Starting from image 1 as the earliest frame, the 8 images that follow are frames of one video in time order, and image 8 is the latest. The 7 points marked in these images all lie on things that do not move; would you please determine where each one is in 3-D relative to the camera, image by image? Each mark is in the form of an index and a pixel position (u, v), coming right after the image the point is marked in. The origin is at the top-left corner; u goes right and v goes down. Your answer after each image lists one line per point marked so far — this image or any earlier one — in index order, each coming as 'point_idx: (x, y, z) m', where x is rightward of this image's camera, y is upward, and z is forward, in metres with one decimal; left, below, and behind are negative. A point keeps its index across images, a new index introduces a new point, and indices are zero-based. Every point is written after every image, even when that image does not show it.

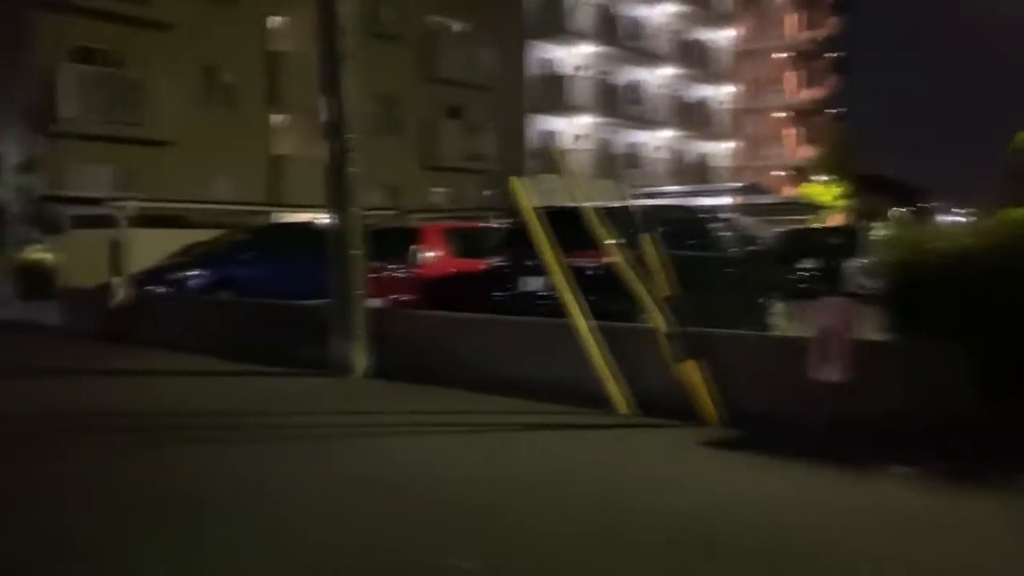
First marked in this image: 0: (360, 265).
0: (-2.3, +0.4, +13.1) m
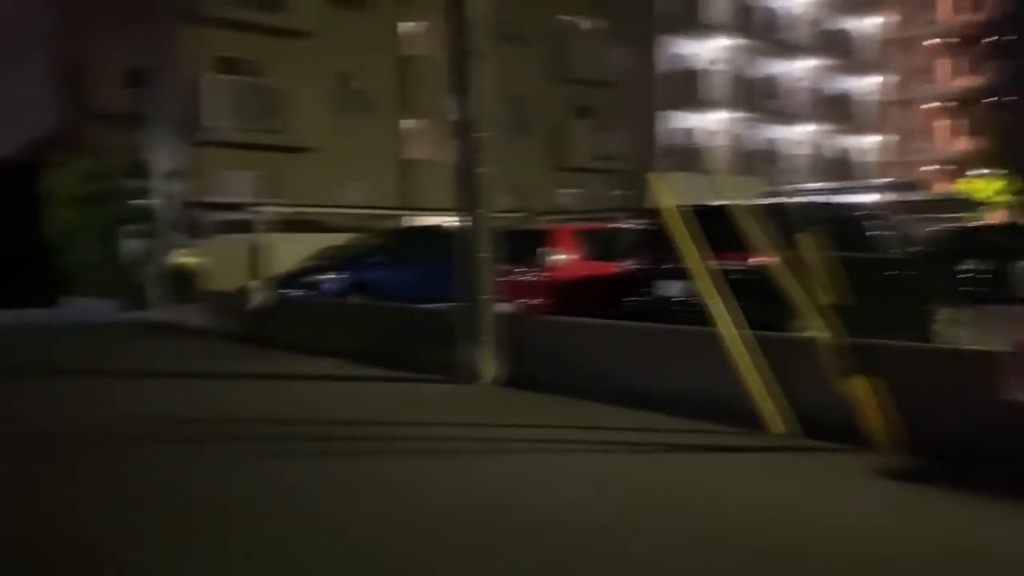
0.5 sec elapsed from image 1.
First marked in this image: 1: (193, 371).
0: (-0.3, +0.3, +12.7) m
1: (-5.3, -1.4, +14.0) m
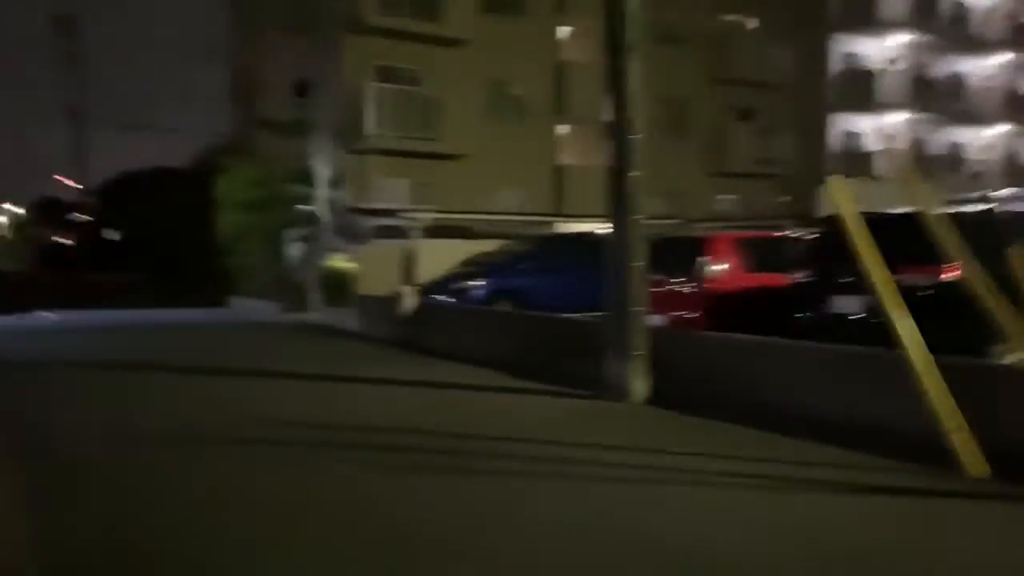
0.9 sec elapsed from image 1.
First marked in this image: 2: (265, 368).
0: (+1.8, +0.2, +12.1) m
1: (-2.9, -1.5, +14.2) m
2: (-4.3, -1.4, +14.9) m
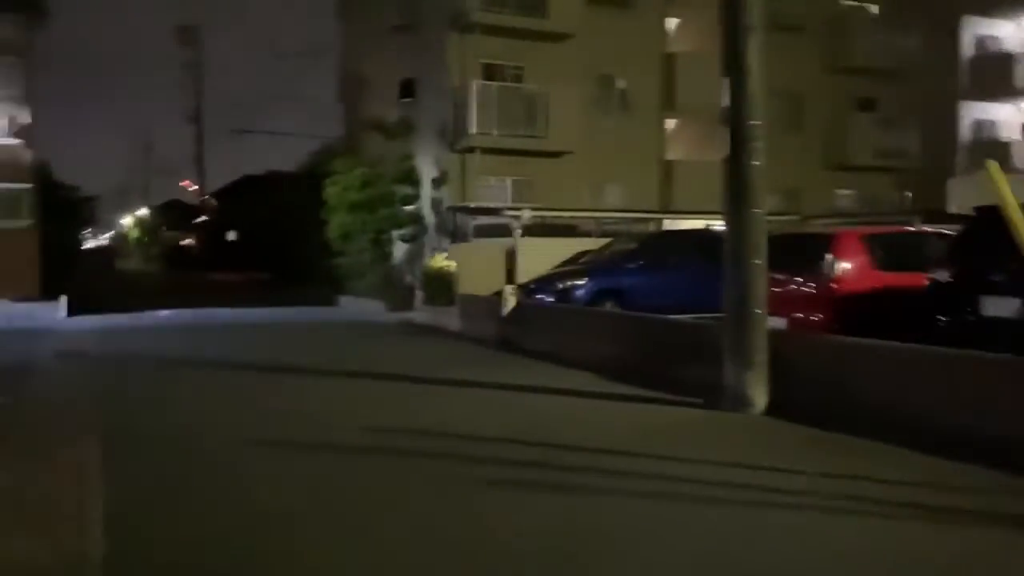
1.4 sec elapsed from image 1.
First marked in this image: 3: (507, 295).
0: (+3.2, +0.1, +11.2) m
1: (-1.2, -1.5, +13.9) m
2: (-2.5, -1.4, +14.7) m
3: (-0.1, -0.2, +18.5) m
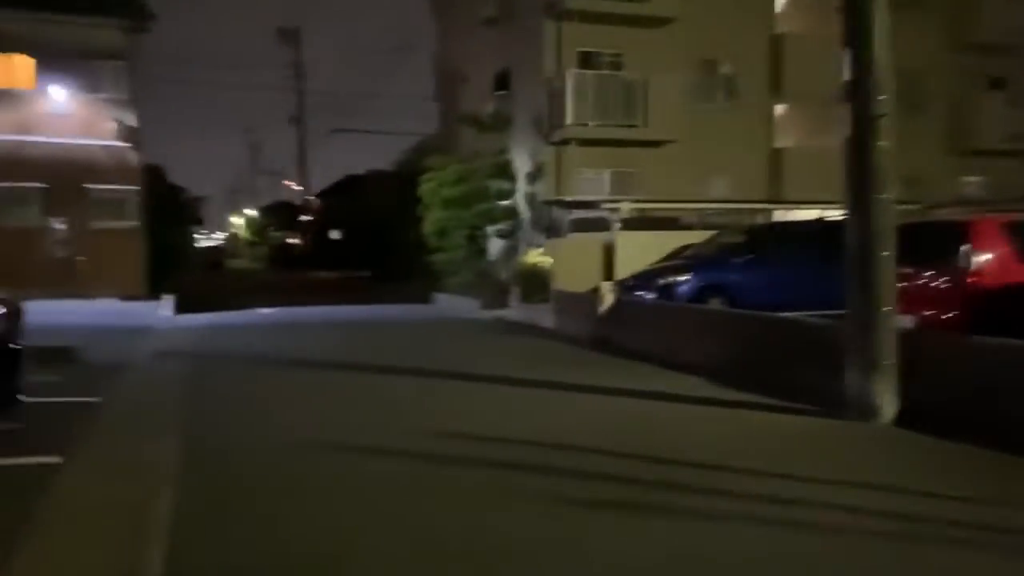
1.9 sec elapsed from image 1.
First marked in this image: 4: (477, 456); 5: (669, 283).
0: (+4.4, +0.2, +10.0) m
1: (+0.3, -1.4, +13.2) m
2: (-0.9, -1.3, +14.2) m
3: (+1.9, -0.1, +17.7) m
4: (-0.3, -1.7, +8.6) m
5: (+3.2, +0.1, +17.5) m
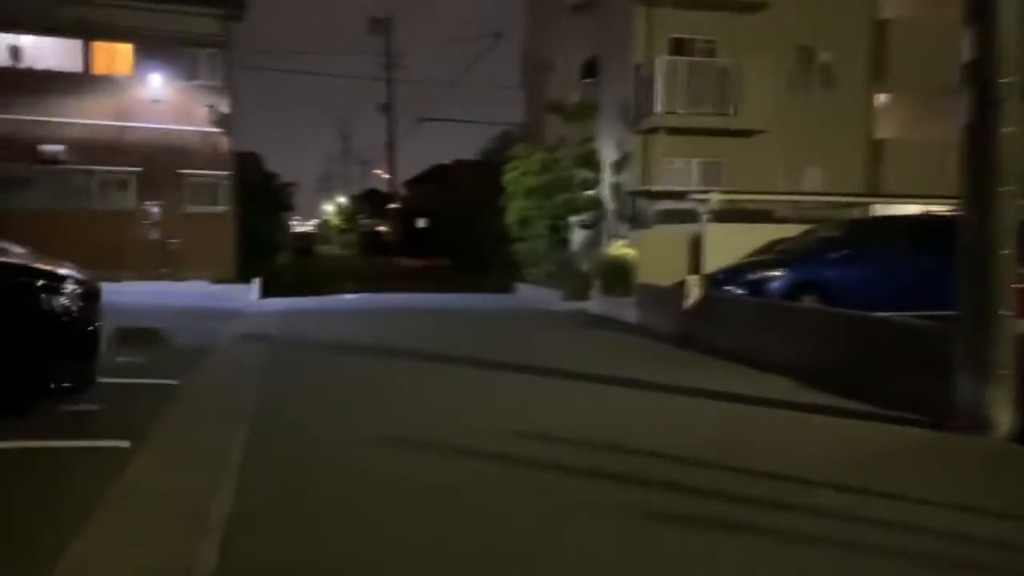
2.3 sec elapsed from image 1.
0: (+5.2, +0.2, +9.1) m
1: (+1.4, -1.3, +12.7) m
2: (+0.3, -1.2, +13.8) m
3: (+3.5, 0.0, +17.0) m
4: (+0.4, -1.6, +8.2) m
5: (+4.8, +0.2, +16.7) m
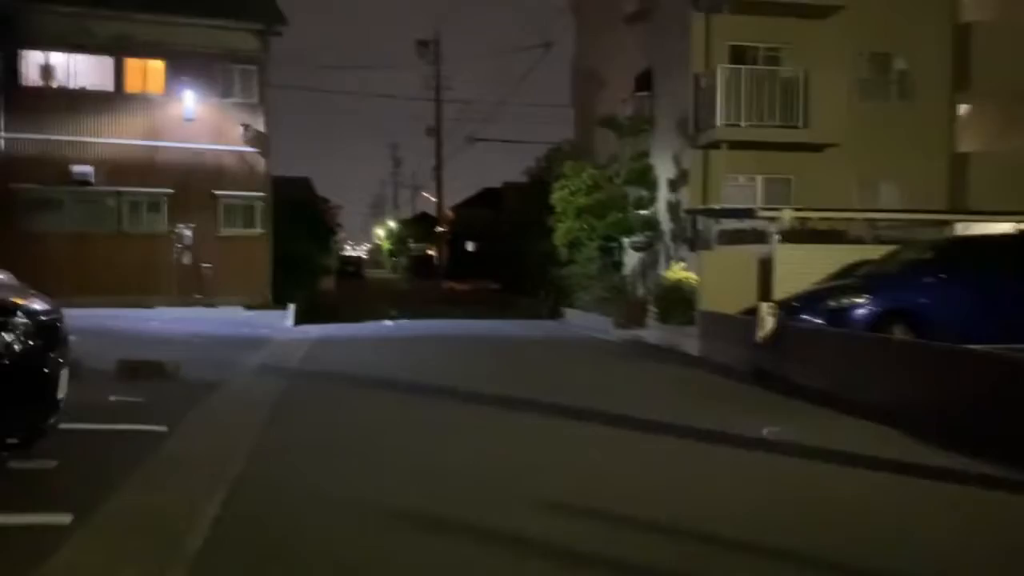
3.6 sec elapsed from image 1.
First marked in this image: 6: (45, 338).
0: (+5.6, -0.1, +7.1) m
1: (+2.0, -1.7, +10.9) m
2: (+1.0, -1.6, +12.1) m
3: (+4.3, -0.5, +15.1) m
4: (+0.7, -1.9, +6.5) m
5: (+5.6, -0.3, +14.8) m
6: (-4.2, -0.4, +8.0) m
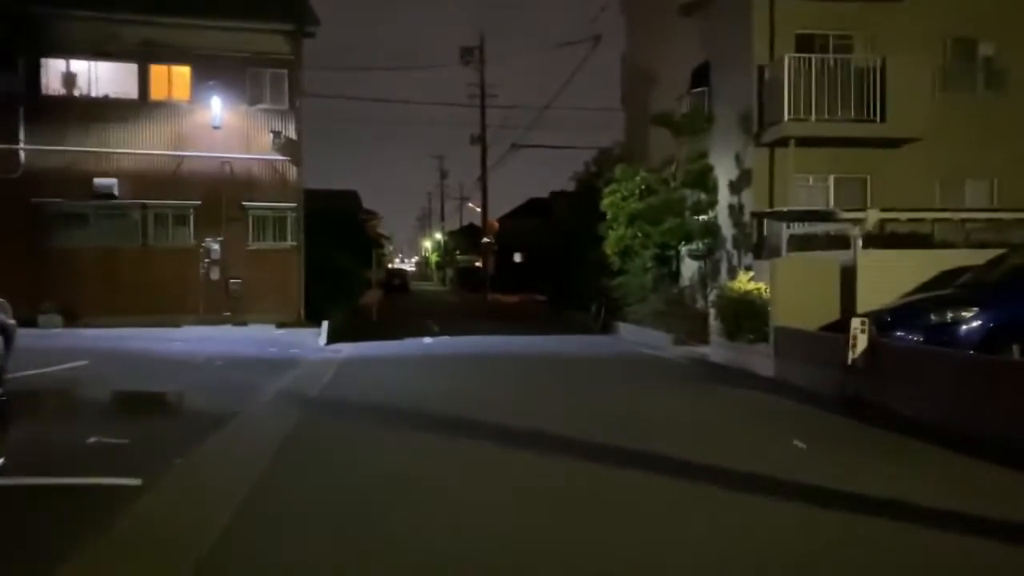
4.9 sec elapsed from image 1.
0: (+5.9, -0.2, +5.1) m
1: (+2.5, -1.8, +9.0) m
2: (+1.6, -1.8, +10.2) m
3: (+5.0, -0.7, +13.0) m
4: (+1.0, -2.0, +4.6) m
5: (+6.3, -0.5, +12.7) m
6: (-3.9, -0.6, +6.4) m
